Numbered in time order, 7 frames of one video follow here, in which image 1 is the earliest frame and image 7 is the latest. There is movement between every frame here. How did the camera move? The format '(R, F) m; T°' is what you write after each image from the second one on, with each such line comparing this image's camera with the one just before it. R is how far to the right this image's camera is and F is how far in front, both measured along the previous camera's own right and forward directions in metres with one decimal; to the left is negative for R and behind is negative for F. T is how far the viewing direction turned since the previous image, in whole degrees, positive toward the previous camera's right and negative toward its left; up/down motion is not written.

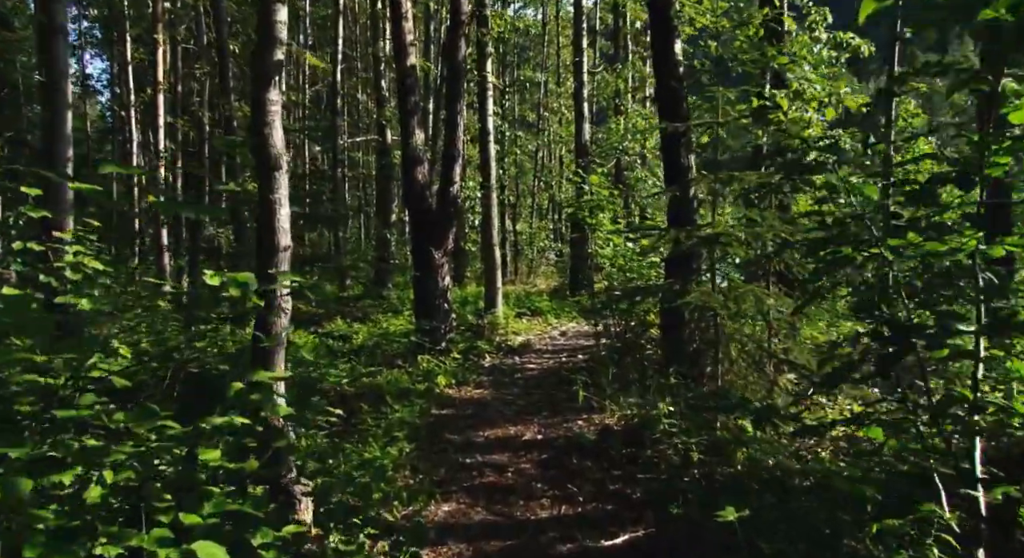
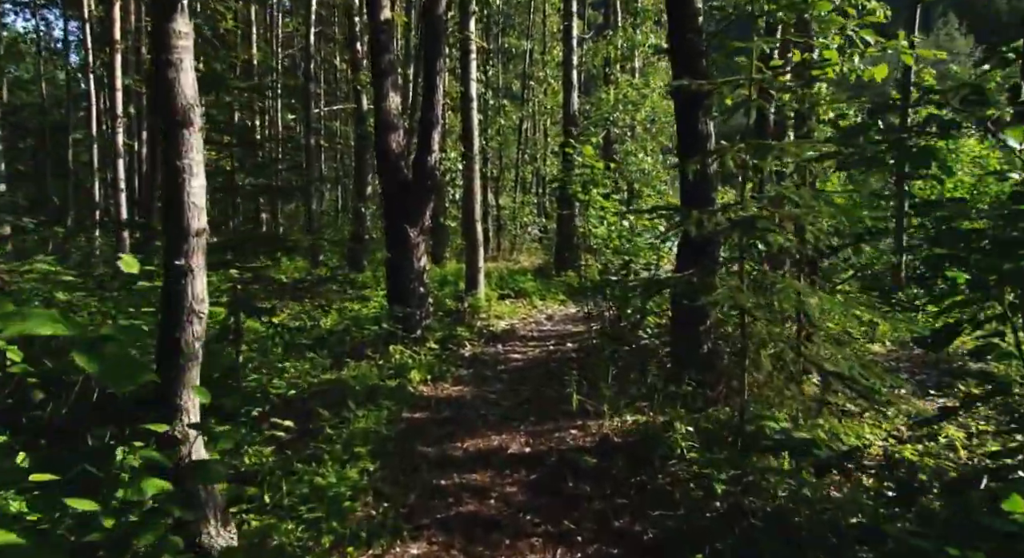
(0.0, +1.4) m; +1°
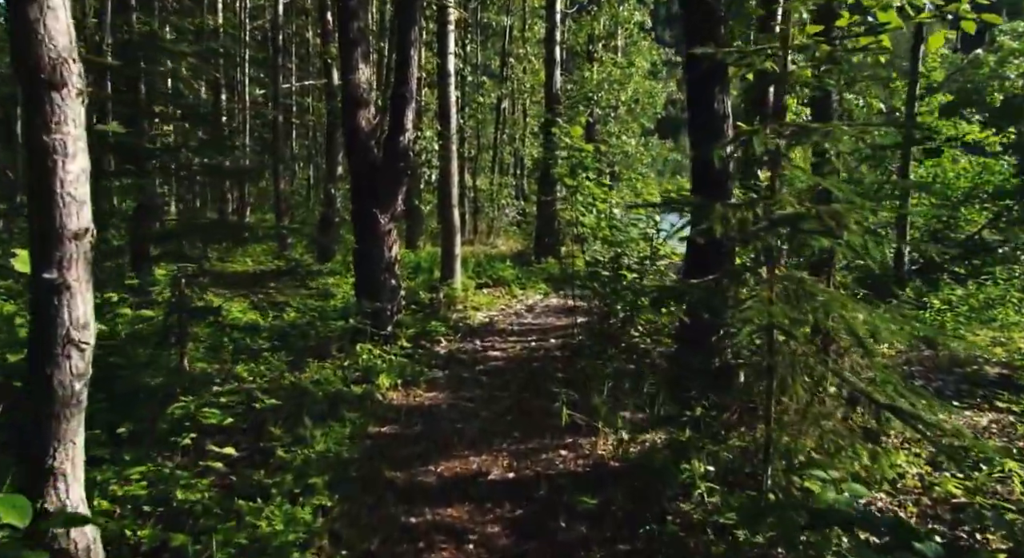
(-0.1, +1.1) m; +1°
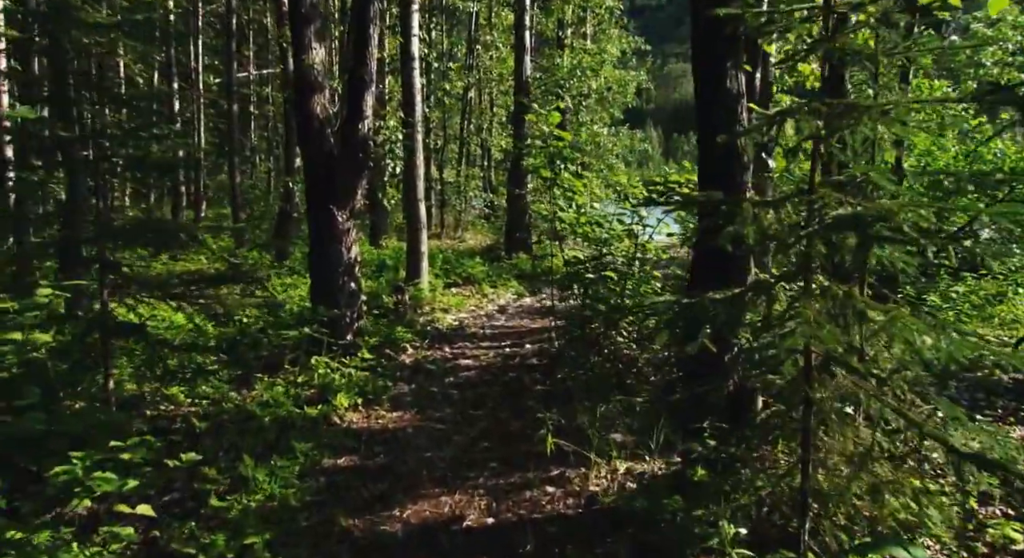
(-0.1, +1.1) m; +2°
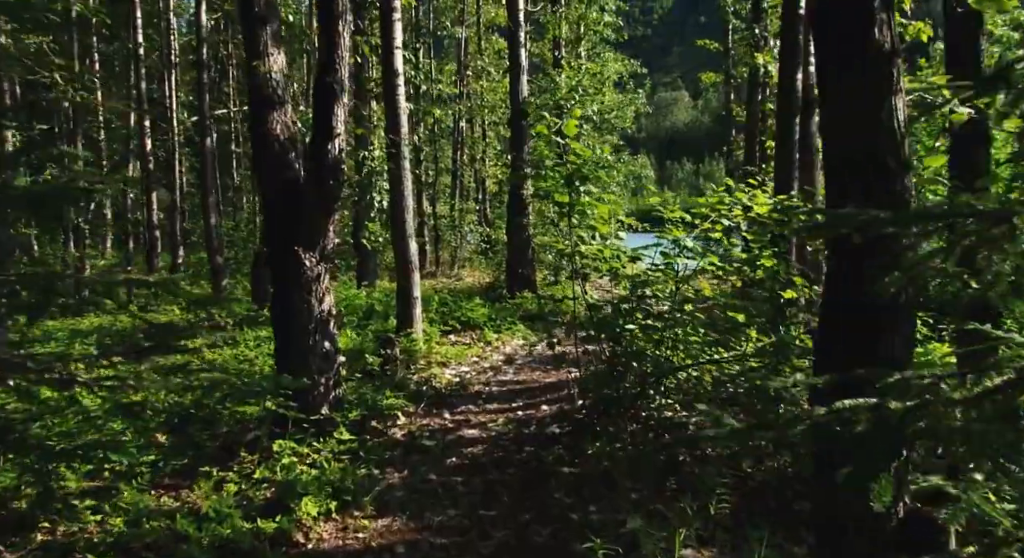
(-0.1, +2.1) m; 0°
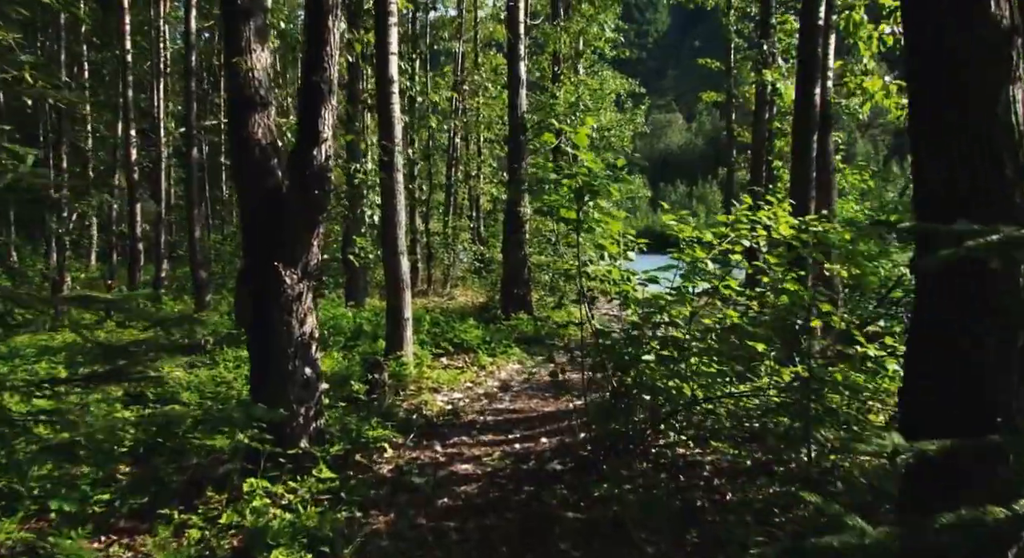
(-0.1, +0.8) m; 0°
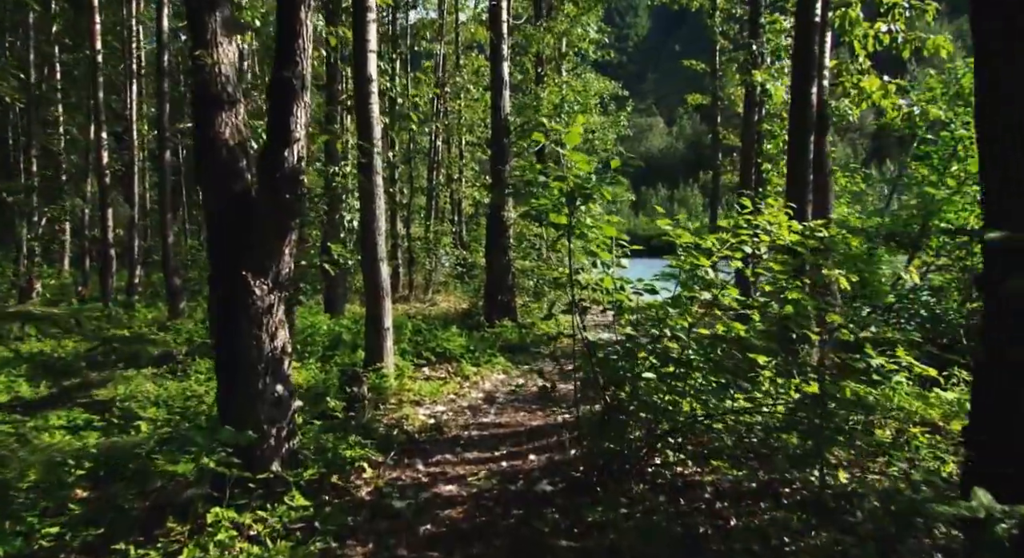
(0.0, +0.5) m; +1°
